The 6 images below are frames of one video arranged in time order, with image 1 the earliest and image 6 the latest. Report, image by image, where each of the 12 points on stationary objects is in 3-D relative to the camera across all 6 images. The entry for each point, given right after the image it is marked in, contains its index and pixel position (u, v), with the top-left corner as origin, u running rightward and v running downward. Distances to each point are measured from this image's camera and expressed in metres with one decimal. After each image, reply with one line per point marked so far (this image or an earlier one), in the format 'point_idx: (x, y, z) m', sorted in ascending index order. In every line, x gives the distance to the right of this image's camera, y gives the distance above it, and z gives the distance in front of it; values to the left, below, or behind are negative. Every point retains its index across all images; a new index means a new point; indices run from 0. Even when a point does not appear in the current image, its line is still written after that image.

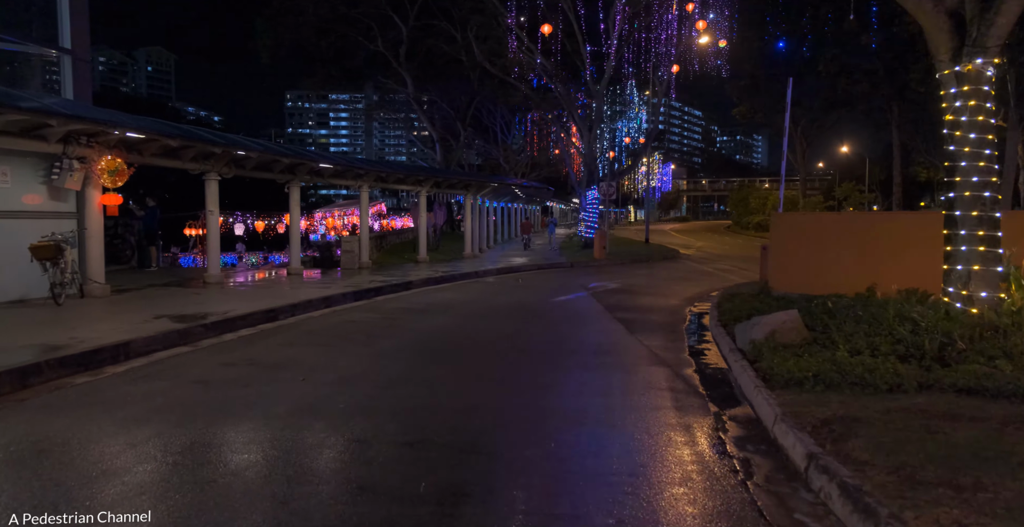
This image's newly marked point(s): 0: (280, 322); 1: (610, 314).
0: (-3.9, -1.0, +11.4) m
1: (+2.0, -1.0, +13.5) m
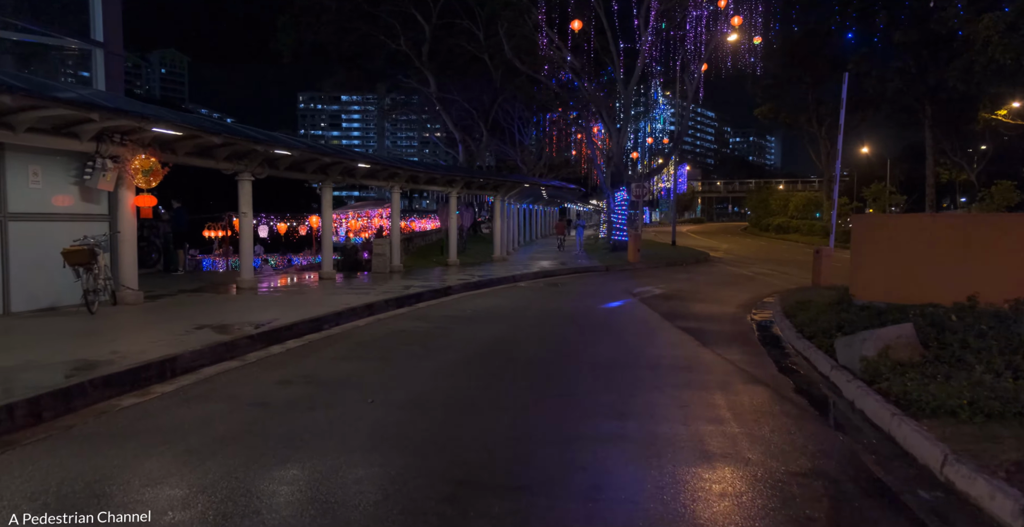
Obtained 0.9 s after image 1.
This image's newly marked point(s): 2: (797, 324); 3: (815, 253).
0: (-2.9, -1.1, +10.6) m
1: (+3.0, -1.1, +12.6) m
2: (+4.8, -1.0, +11.0) m
3: (+8.5, +0.3, +18.5) m
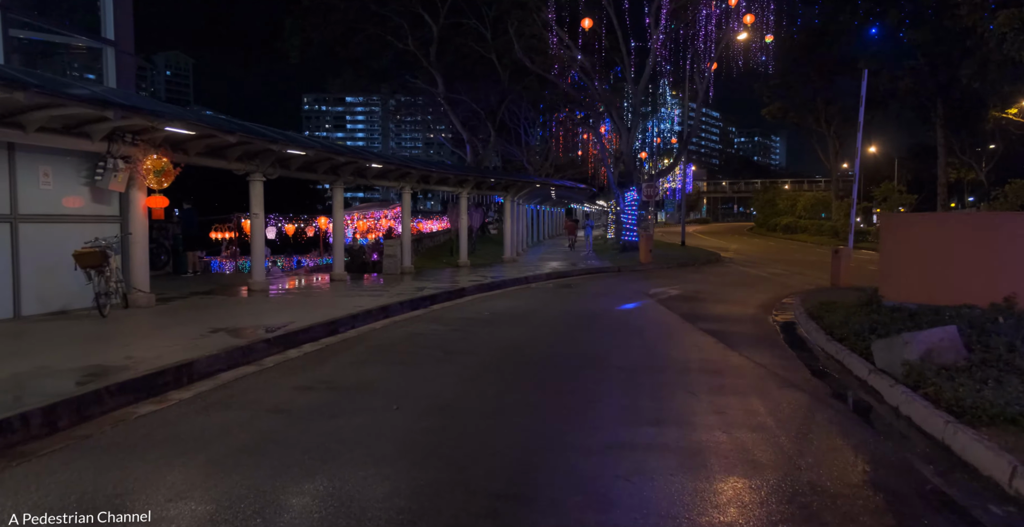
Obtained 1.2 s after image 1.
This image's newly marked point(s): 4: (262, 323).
0: (-2.6, -1.1, +10.4) m
1: (+3.4, -1.2, +12.4) m
2: (+5.1, -1.0, +10.8) m
3: (+8.9, +0.3, +18.2) m
4: (-3.9, -0.9, +10.3) m
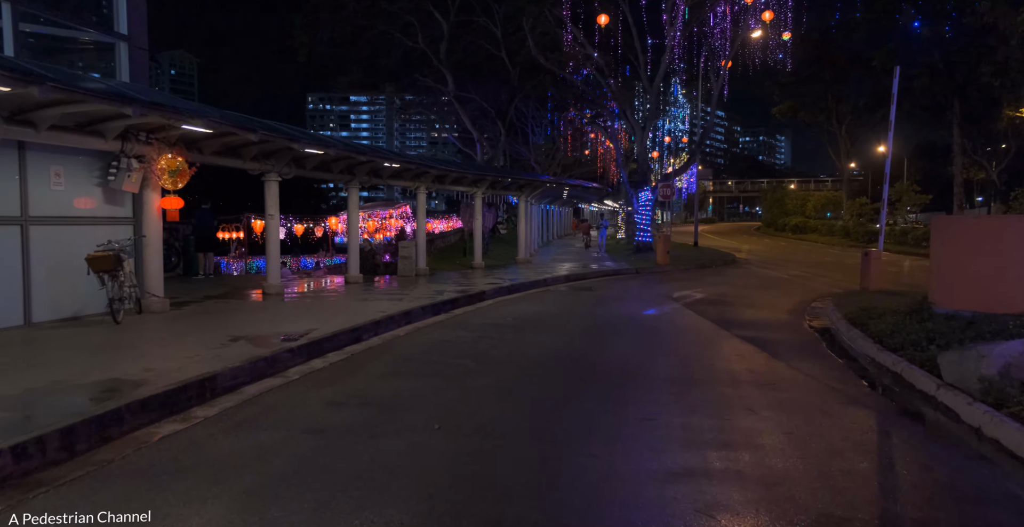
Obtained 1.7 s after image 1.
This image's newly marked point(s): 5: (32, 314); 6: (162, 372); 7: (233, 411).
0: (-2.1, -1.2, +9.9) m
1: (+3.9, -1.2, +11.9) m
2: (+5.6, -1.1, +10.3) m
3: (+9.4, +0.2, +17.7) m
4: (-3.4, -1.0, +9.8) m
5: (-7.2, -0.8, +9.9) m
6: (-3.7, -1.2, +7.1) m
7: (-2.7, -1.4, +6.4) m
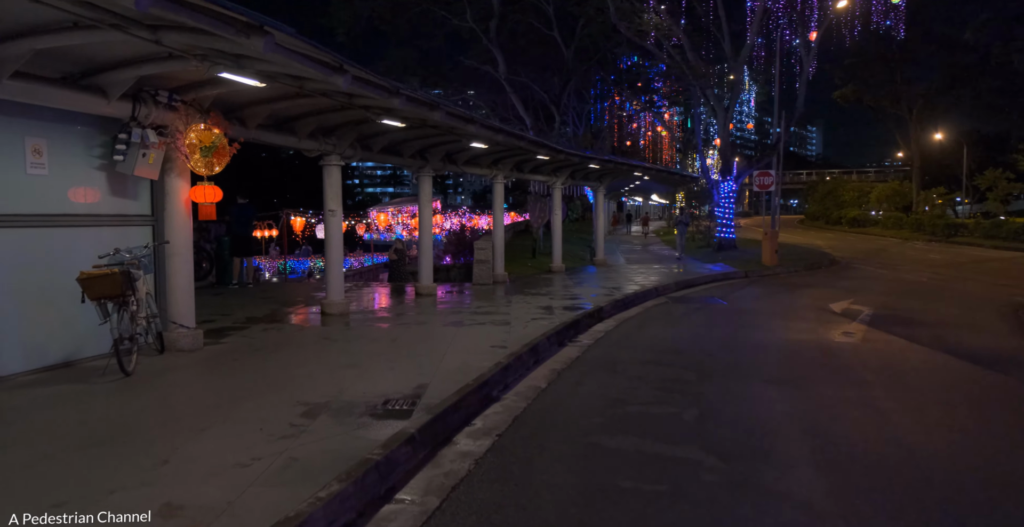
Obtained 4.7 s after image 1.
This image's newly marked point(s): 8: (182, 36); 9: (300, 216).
0: (0.0, -1.4, +6.4) m
1: (+6.1, -1.4, +8.1) m
2: (+7.7, -1.2, +6.5) m
3: (+11.8, +0.1, +13.7) m
4: (-1.3, -1.2, +6.4) m
5: (-5.0, -1.0, +6.5) m
6: (-1.7, -1.4, +3.6) m
7: (-0.7, -1.7, +2.9) m
8: (-2.8, +1.7, +5.3) m
9: (-6.4, +1.4, +20.0) m
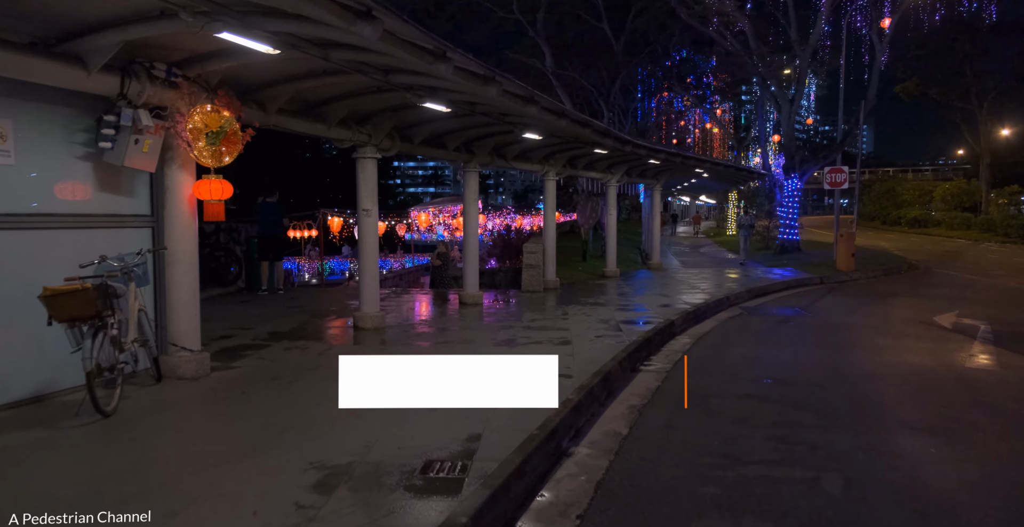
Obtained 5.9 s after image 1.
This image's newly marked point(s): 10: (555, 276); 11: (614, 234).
0: (+0.6, -1.5, +4.9) m
1: (+6.7, -1.5, +6.2) m
2: (+8.3, -1.4, +4.4) m
3: (+12.8, 0.0, +11.5) m
4: (-0.7, -1.3, +4.9) m
5: (-4.4, -1.1, +5.2) m
6: (-1.3, -1.5, +2.1) m
7: (-0.3, -1.8, +1.4) m
8: (-2.3, +1.6, +3.9) m
9: (-4.9, +1.3, +18.8) m
10: (+1.0, -0.4, +16.5) m
11: (+2.9, +0.9, +19.6) m
